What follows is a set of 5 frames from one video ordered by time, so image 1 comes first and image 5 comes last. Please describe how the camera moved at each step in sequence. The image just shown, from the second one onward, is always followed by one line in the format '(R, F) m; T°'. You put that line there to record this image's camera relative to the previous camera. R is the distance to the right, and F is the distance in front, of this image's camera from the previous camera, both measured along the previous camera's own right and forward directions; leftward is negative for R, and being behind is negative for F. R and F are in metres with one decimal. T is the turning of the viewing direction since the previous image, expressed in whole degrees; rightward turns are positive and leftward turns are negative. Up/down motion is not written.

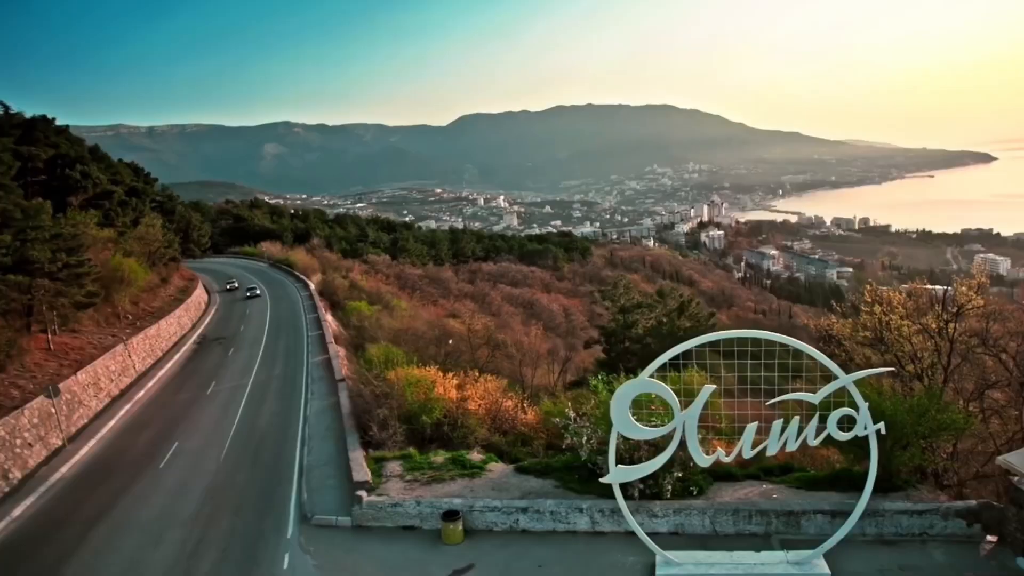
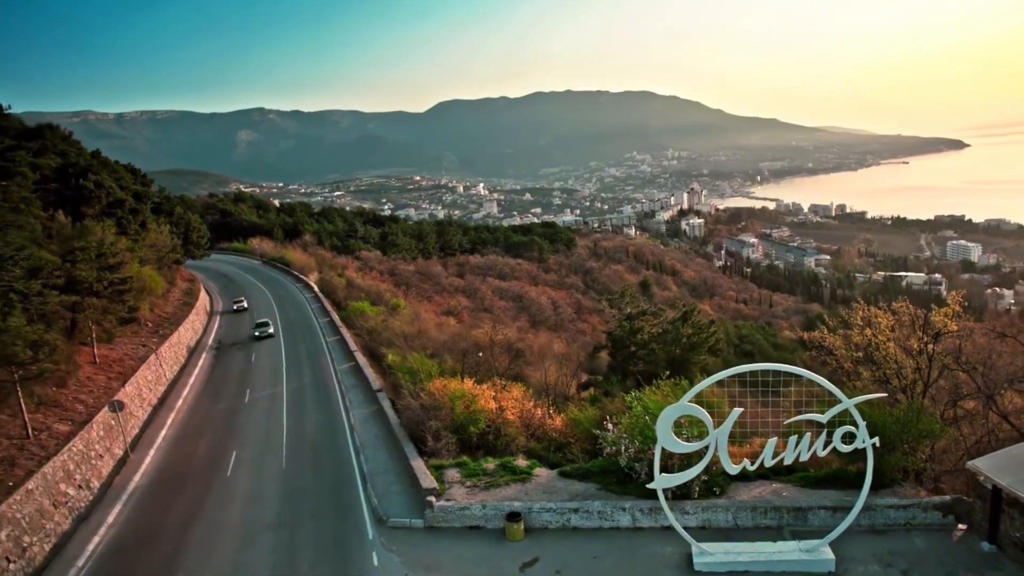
(-1.2, -1.5) m; +2°
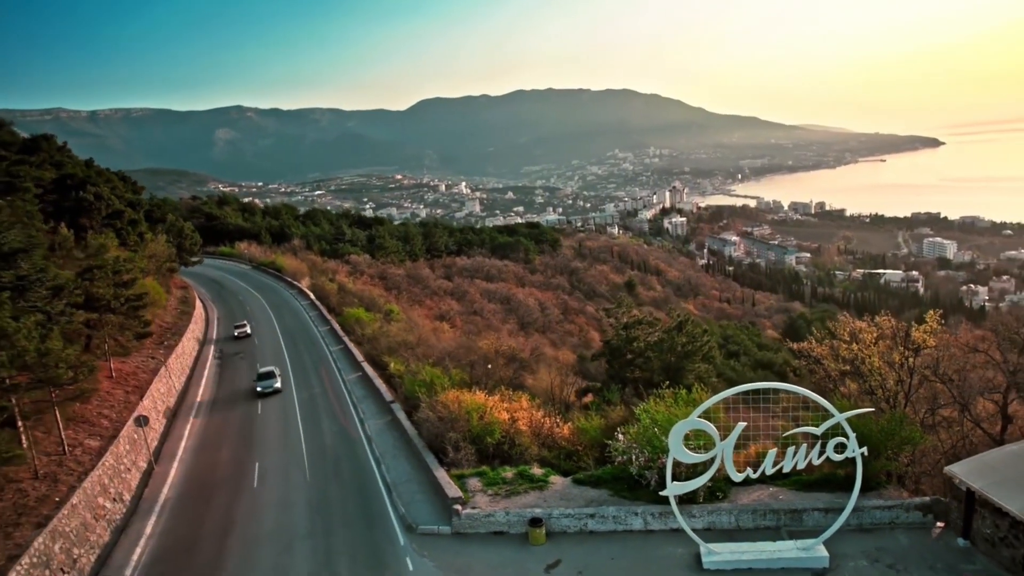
(-0.7, -0.9) m; +1°
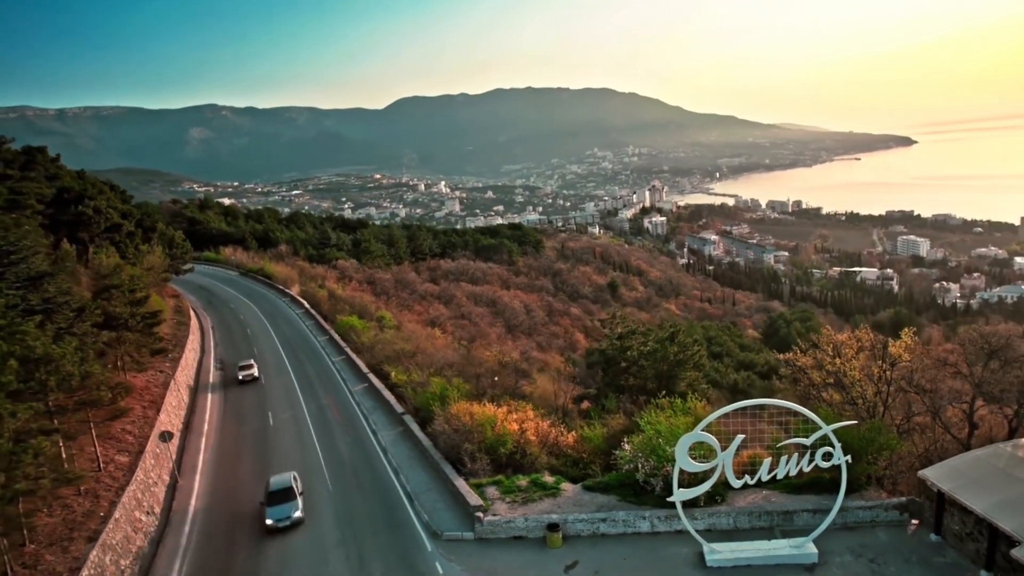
(-0.8, -1.1) m; +2°
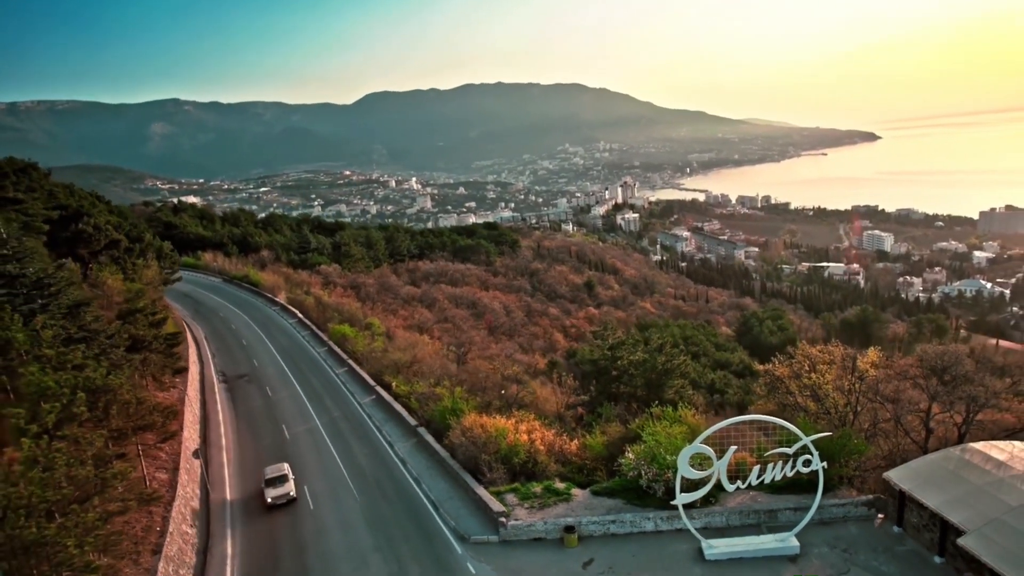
(-1.1, -1.6) m; +2°
